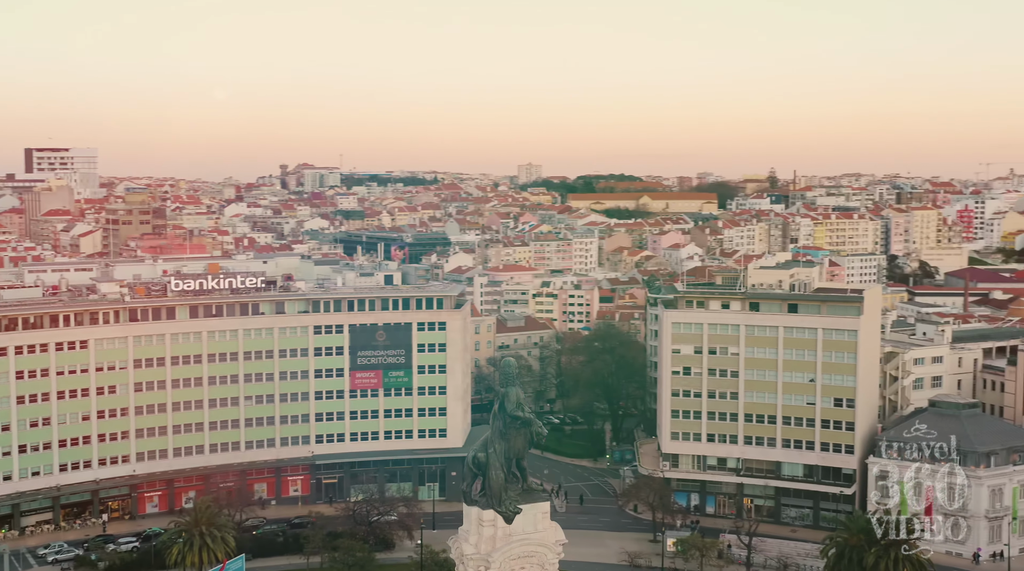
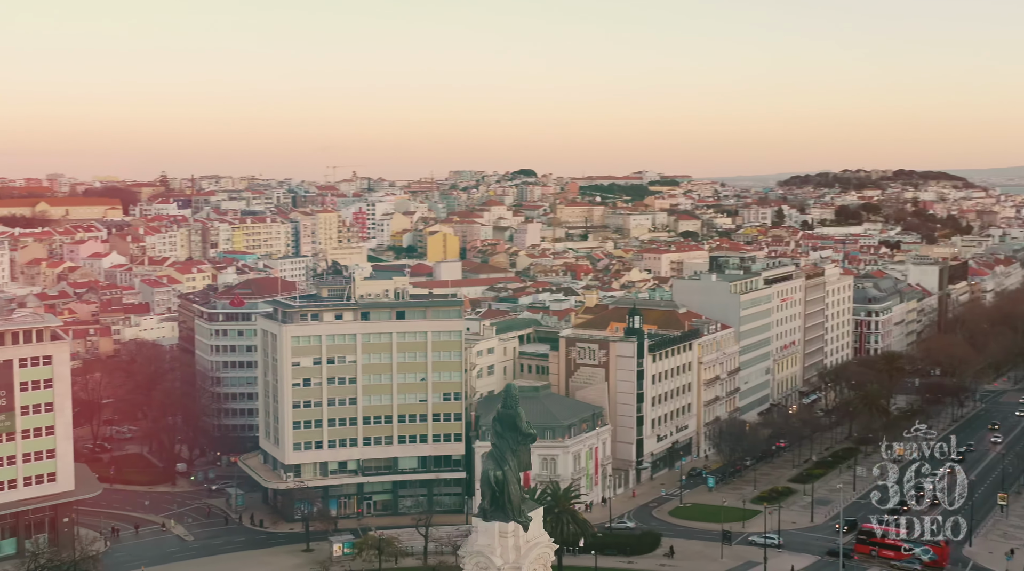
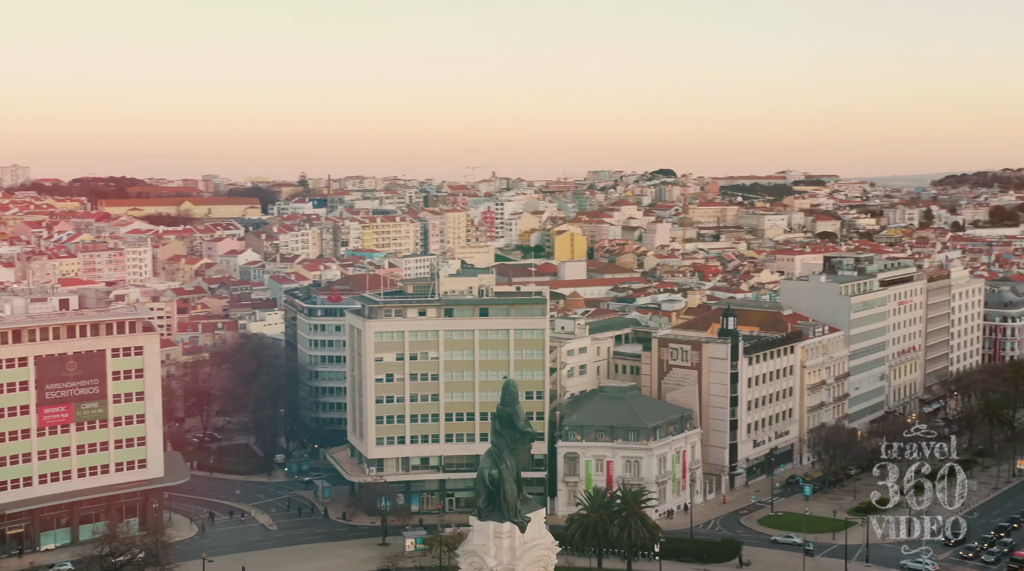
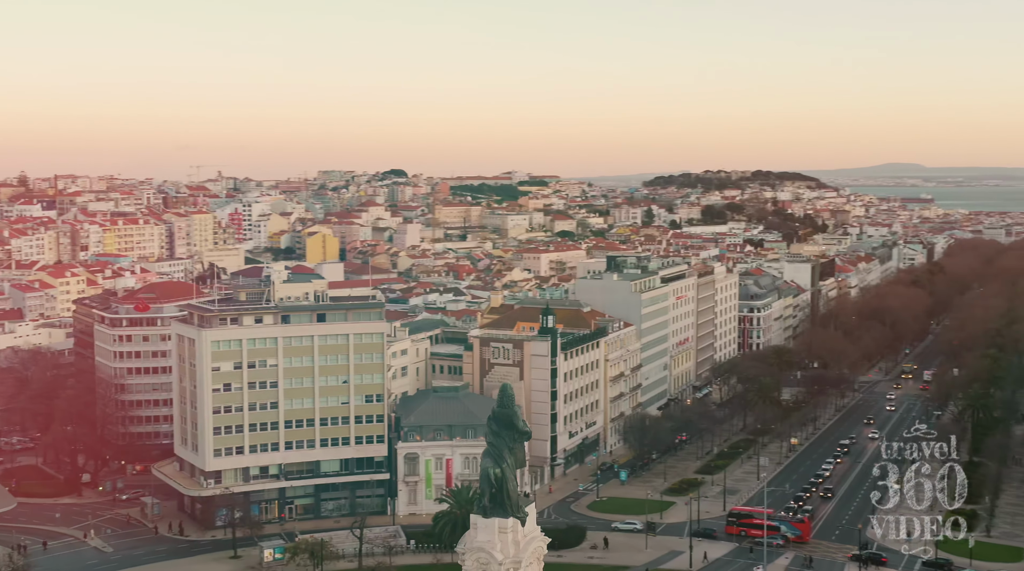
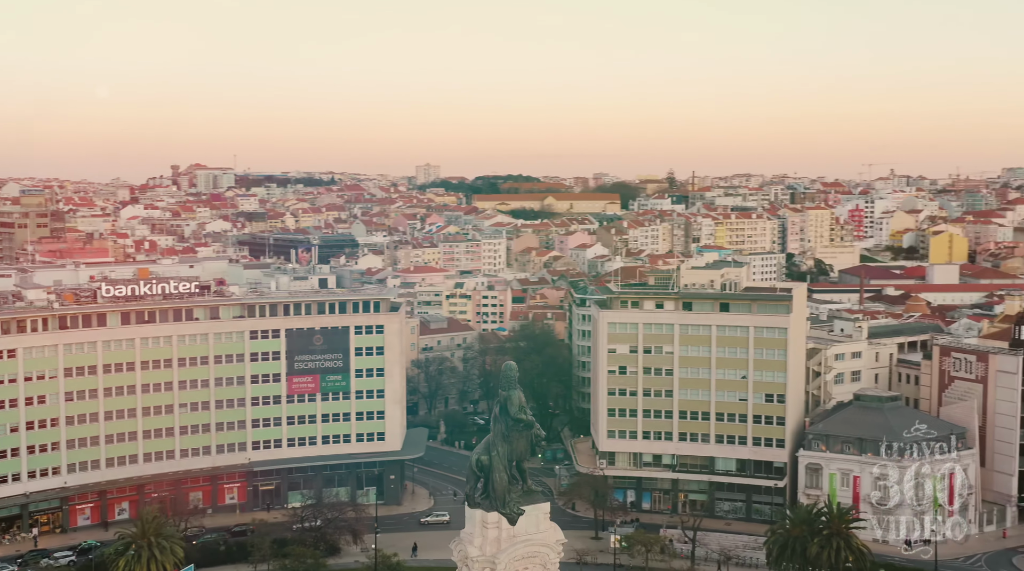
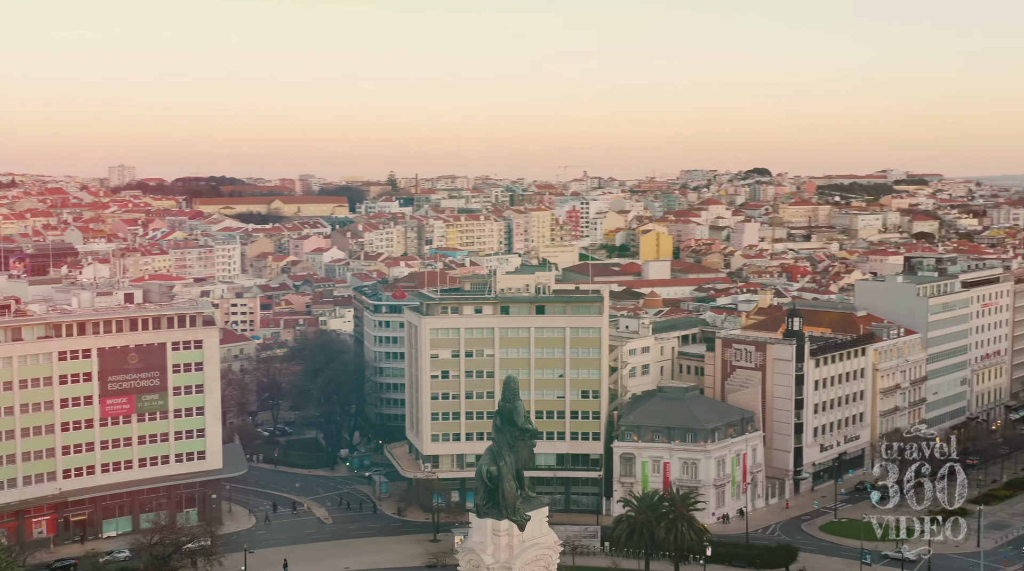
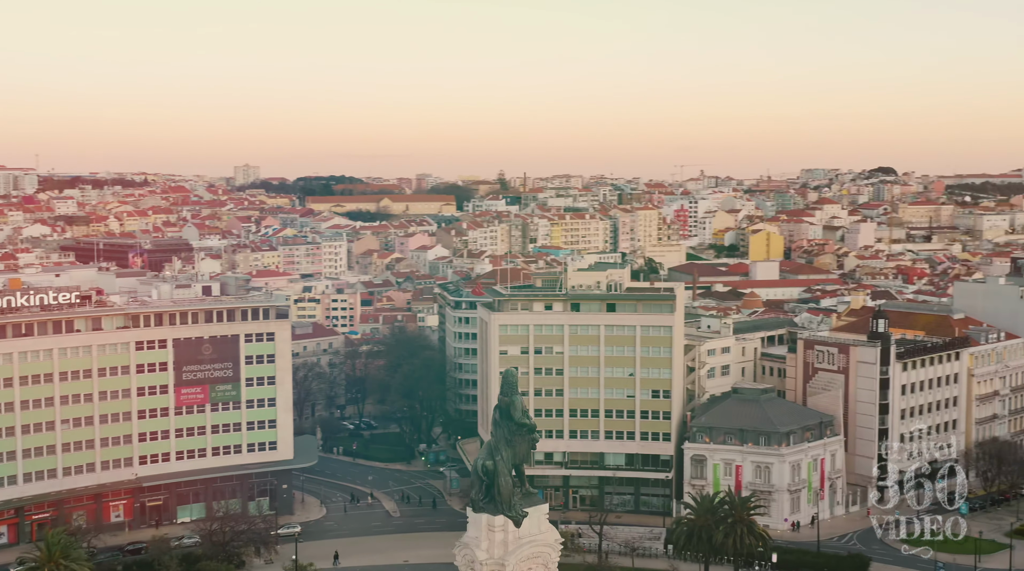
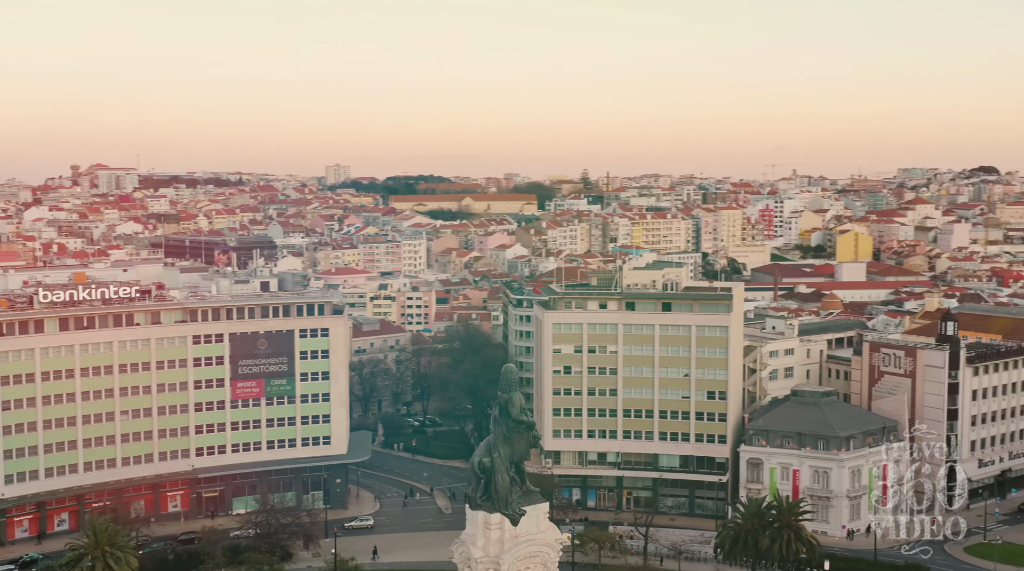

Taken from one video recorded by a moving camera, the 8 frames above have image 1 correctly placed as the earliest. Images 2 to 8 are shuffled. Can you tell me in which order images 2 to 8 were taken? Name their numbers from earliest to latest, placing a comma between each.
5, 8, 7, 6, 3, 2, 4
